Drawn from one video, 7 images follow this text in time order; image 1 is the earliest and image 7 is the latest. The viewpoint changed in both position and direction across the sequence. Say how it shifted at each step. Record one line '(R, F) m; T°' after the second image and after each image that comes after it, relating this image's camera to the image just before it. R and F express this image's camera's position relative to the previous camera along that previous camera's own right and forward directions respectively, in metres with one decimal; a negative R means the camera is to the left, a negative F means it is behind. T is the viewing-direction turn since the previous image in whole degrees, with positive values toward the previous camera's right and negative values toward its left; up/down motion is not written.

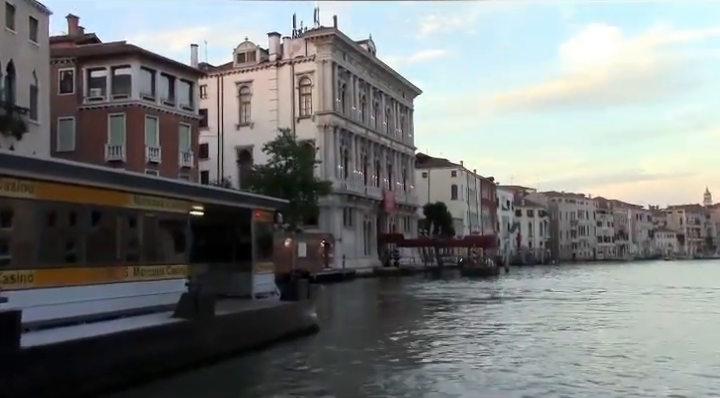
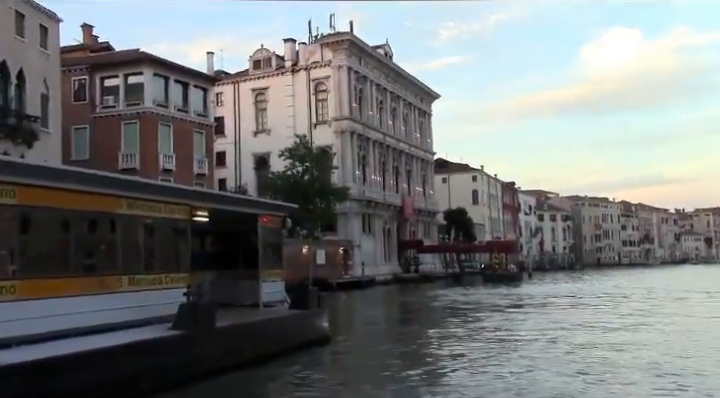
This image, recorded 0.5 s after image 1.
(+0.2, +0.7) m; -2°
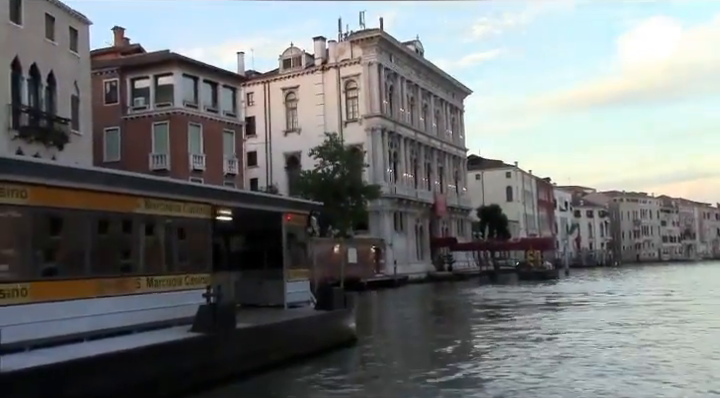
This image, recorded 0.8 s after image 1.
(+0.2, +0.3) m; -3°
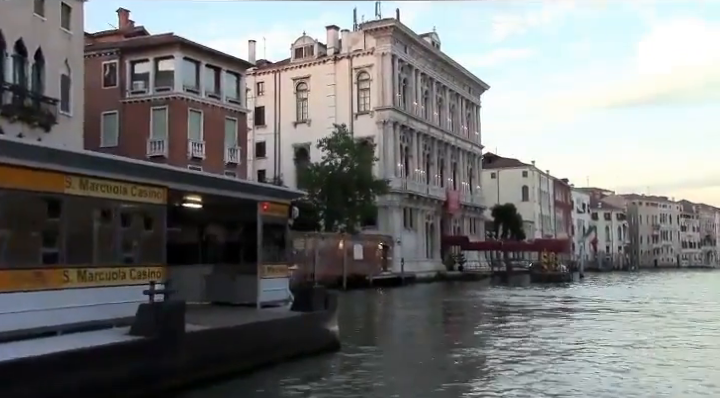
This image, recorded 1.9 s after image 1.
(+0.6, +1.7) m; -1°
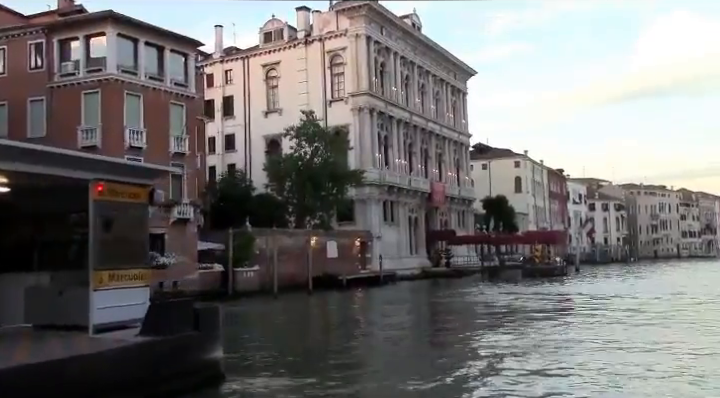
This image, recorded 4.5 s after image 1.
(+1.5, +4.1) m; 0°
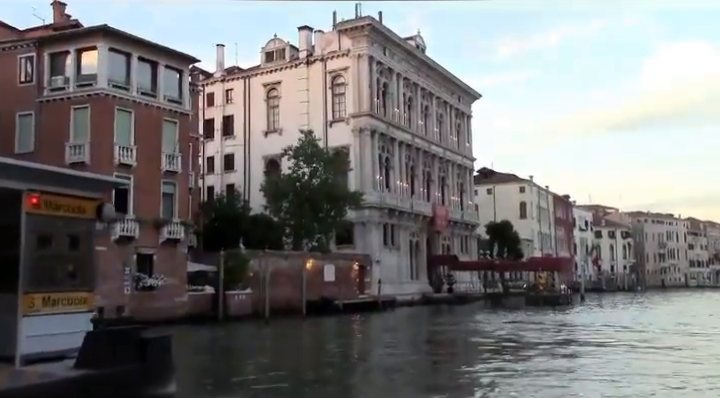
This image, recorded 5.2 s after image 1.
(+0.4, +1.1) m; -1°
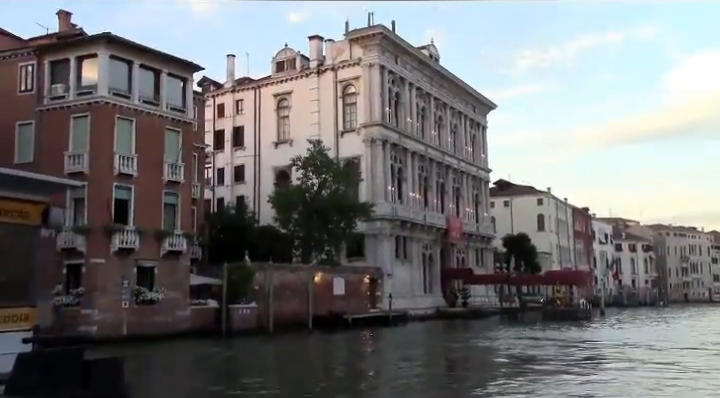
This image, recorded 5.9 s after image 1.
(+0.5, +1.1) m; -1°
